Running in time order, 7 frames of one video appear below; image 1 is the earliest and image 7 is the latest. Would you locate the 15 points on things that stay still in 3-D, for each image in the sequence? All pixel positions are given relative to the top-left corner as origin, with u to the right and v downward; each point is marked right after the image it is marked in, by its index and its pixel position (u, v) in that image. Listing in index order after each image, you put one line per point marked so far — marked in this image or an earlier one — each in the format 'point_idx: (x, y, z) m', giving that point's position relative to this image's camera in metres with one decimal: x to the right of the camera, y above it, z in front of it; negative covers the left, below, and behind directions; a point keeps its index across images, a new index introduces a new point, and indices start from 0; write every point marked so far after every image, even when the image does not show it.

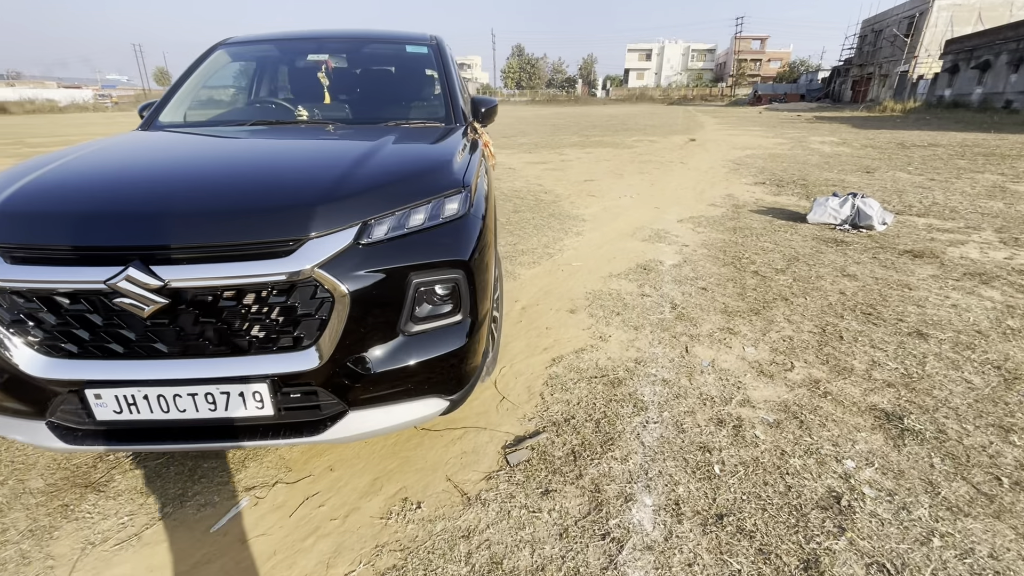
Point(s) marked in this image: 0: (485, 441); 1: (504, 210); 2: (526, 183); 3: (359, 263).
0: (-0.1, -0.7, +2.2) m
1: (-0.1, +1.1, +6.5) m
2: (+0.2, +1.9, +8.6) m
3: (-0.5, +0.1, +1.5) m
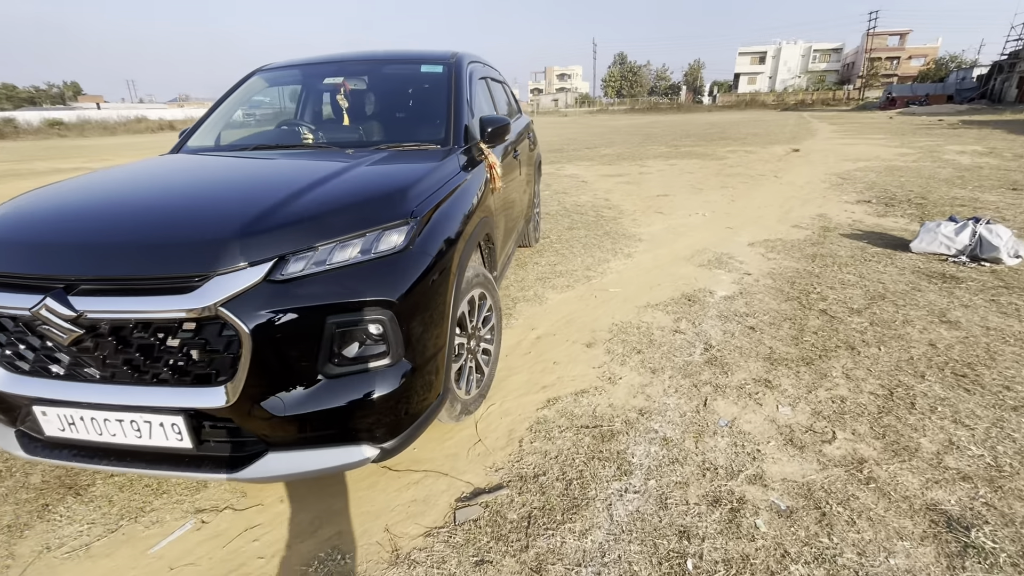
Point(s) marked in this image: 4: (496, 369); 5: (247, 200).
0: (-0.3, -0.9, +2.0) m
1: (+0.6, +0.8, +6.3) m
2: (+1.4, +1.6, +8.2) m
3: (-0.8, 0.0, +1.5) m
4: (-0.1, -0.5, +2.7) m
5: (-1.0, +0.3, +1.7) m
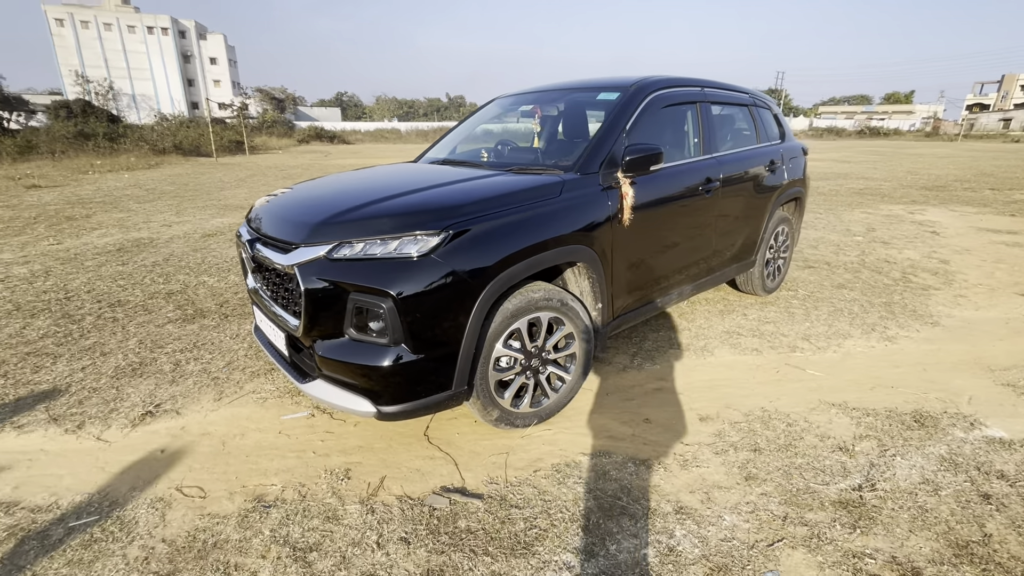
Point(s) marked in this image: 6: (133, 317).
0: (-0.3, -0.9, +2.3) m
1: (+3.3, +0.1, +5.0) m
2: (+5.3, +0.4, +6.0) m
3: (-0.8, +0.1, +2.1) m
4: (+0.3, -0.6, +2.7) m
5: (-0.8, +0.5, +2.4) m
6: (-3.3, -0.3, +4.1) m
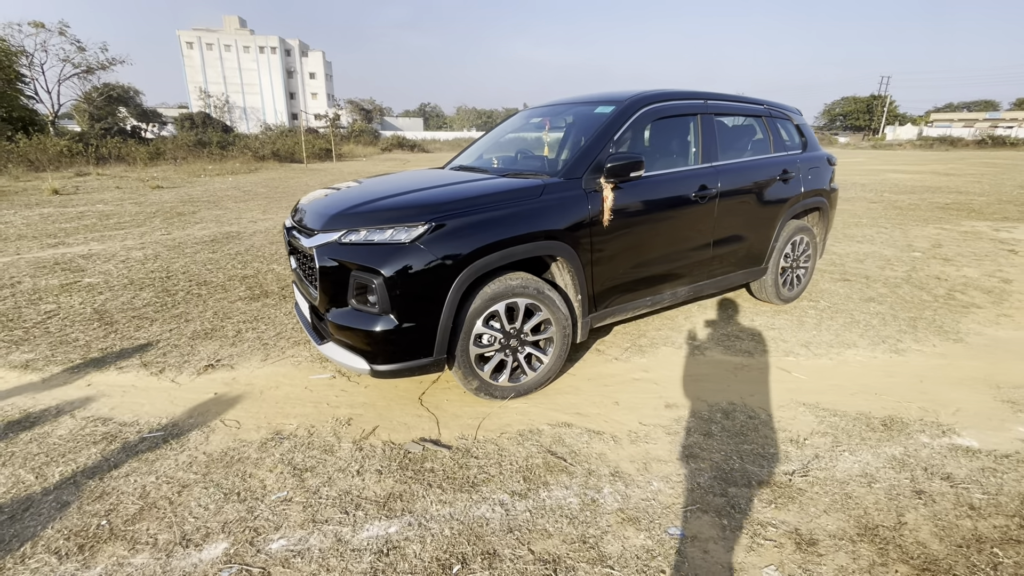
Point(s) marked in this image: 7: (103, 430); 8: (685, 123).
0: (-0.5, -0.8, +2.7) m
1: (+3.5, -0.1, +4.9) m
2: (+5.7, +0.2, +5.6) m
3: (-1.0, +0.2, +2.6) m
4: (+0.2, -0.6, +3.0) m
5: (-0.8, +0.6, +2.9) m
6: (-3.1, -0.1, +5.0) m
7: (-2.3, -0.8, +2.7) m
8: (+1.3, +1.3, +3.6) m
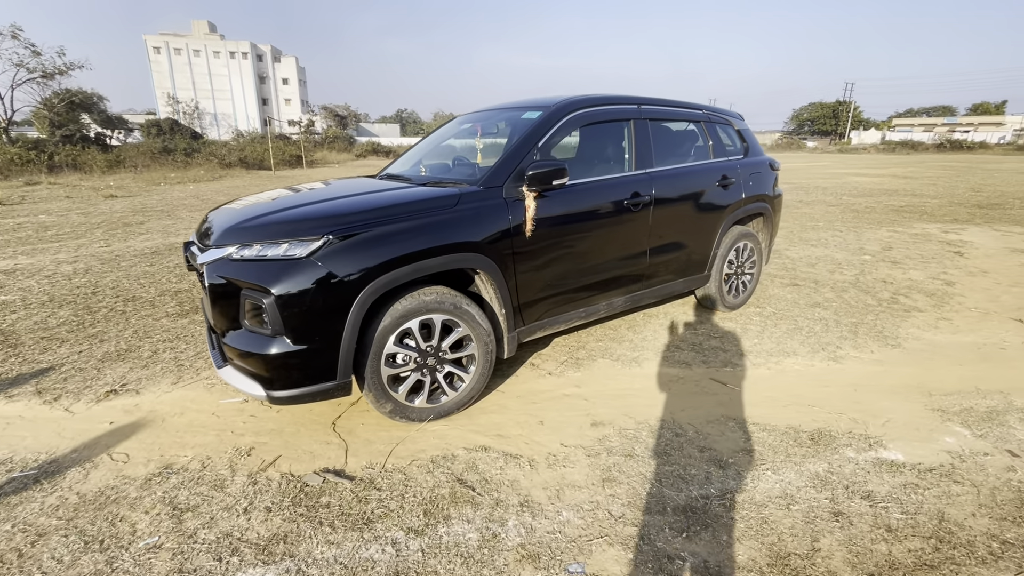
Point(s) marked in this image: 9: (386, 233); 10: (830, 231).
0: (-1.0, -0.9, +2.5) m
1: (+3.0, -0.1, +4.9) m
2: (+5.1, +0.2, +5.7) m
3: (-1.5, +0.1, +2.4) m
4: (-0.3, -0.7, +2.8) m
5: (-1.3, +0.5, +2.7) m
6: (-3.7, -0.2, +4.7) m
7: (-2.8, -0.9, +2.4) m
8: (+0.8, +1.2, +3.5) m
9: (-0.6, +0.3, +2.5) m
10: (+5.7, +1.0, +8.5) m
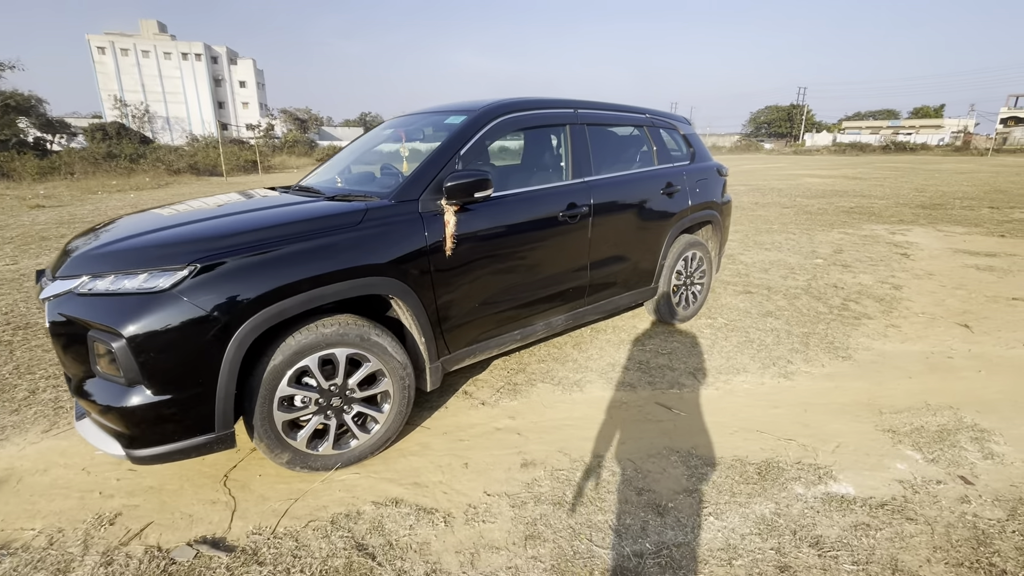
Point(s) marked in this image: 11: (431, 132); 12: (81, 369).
0: (-1.4, -1.0, +2.1) m
1: (+2.4, -0.2, +4.7) m
2: (+4.4, +0.1, +5.7) m
3: (-1.9, -0.1, +2.0) m
4: (-0.7, -0.8, +2.5) m
5: (-1.8, +0.3, +2.3) m
6: (-4.2, -0.5, +4.1) m
7: (-3.2, -1.1, +1.9) m
8: (+0.3, +1.1, +3.3) m
9: (-1.1, +0.1, +2.1) m
10: (+4.9, +1.0, +8.5) m
11: (-0.5, +1.1, +3.2) m
12: (-1.8, -0.3, +2.0) m
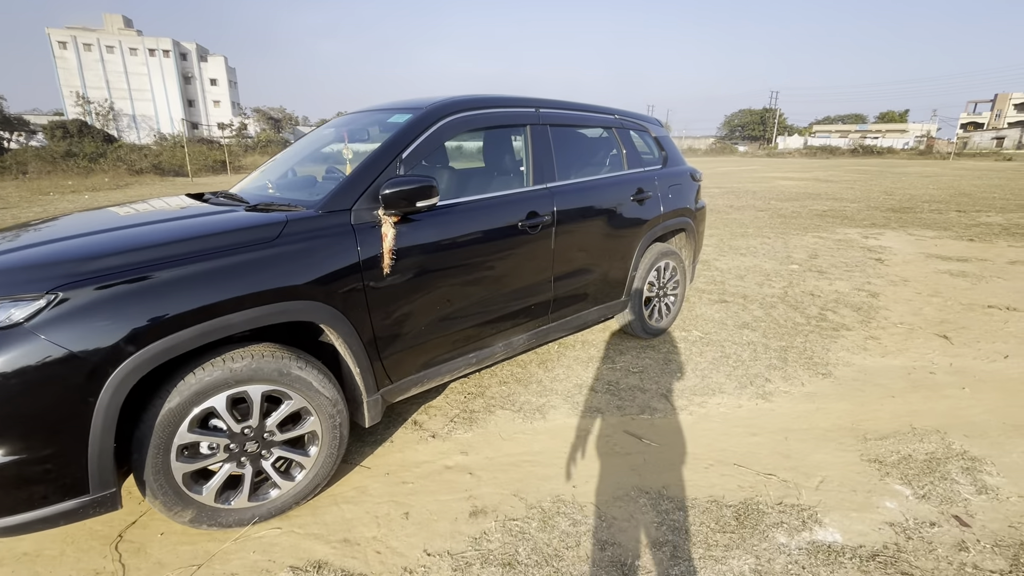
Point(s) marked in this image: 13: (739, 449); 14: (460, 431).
0: (-1.6, -1.2, +1.8) m
1: (+2.1, -0.3, +4.5) m
2: (+4.1, 0.0, +5.6) m
3: (-2.1, -0.2, +1.6) m
4: (-0.9, -0.9, +2.2) m
5: (-2.0, +0.2, +1.9) m
6: (-4.5, -0.6, +3.6) m
7: (-3.4, -1.3, +1.5) m
8: (0.0, +1.0, +3.0) m
9: (-1.3, 0.0, +1.8) m
10: (+4.4, +0.9, +8.4) m
11: (-0.8, +1.0, +2.9) m
12: (-2.1, -0.5, +1.6) m
13: (+1.3, -0.9, +2.6) m
14: (-0.3, -0.8, +2.8) m
